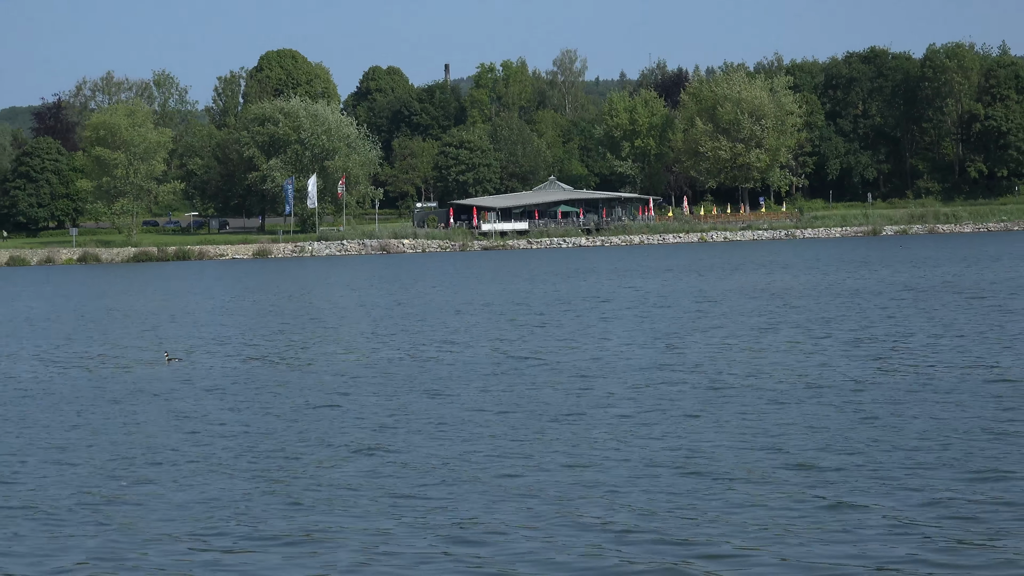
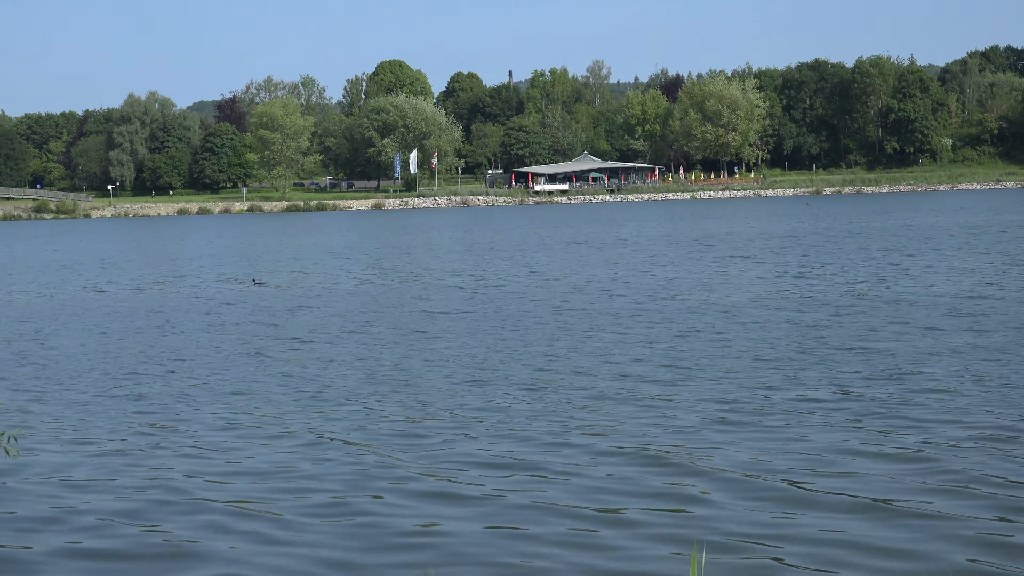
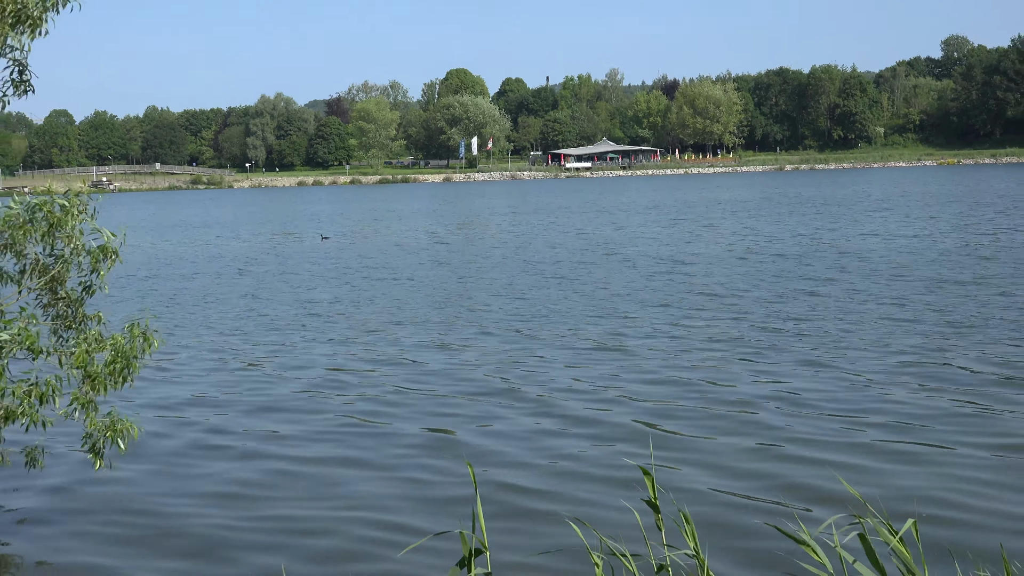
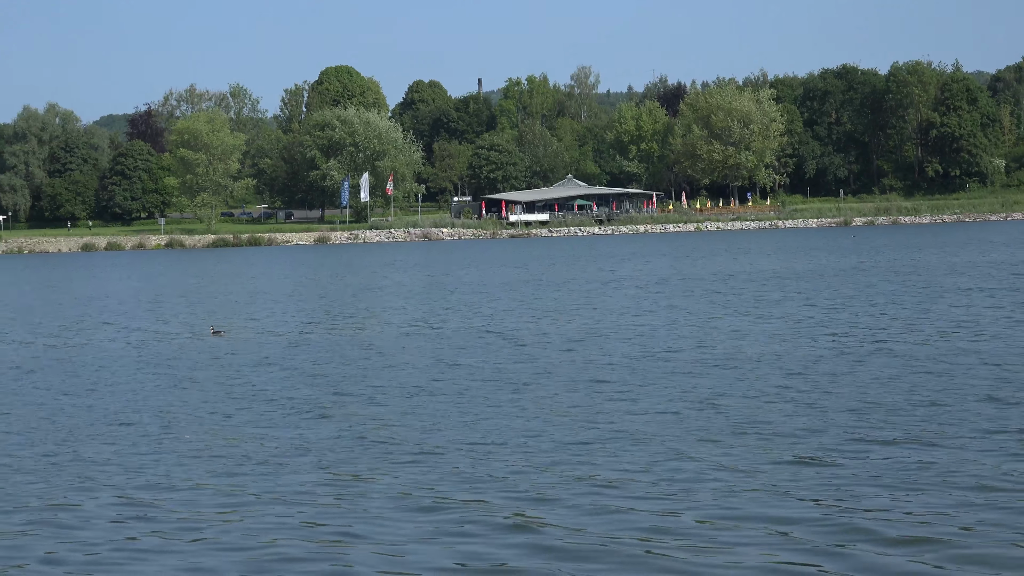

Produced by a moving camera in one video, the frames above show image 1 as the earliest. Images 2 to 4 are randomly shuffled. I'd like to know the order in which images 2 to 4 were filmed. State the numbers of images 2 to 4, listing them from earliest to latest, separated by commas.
4, 2, 3
